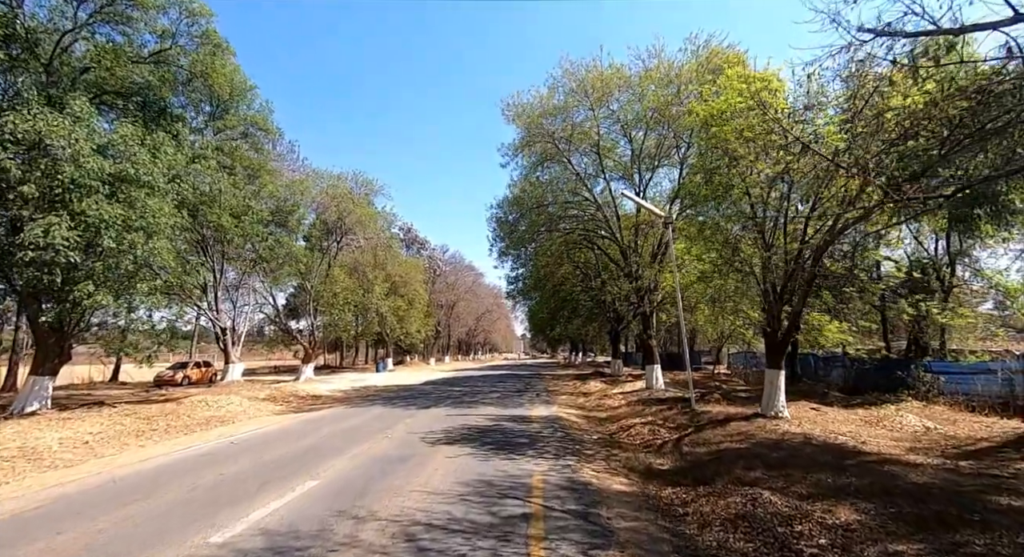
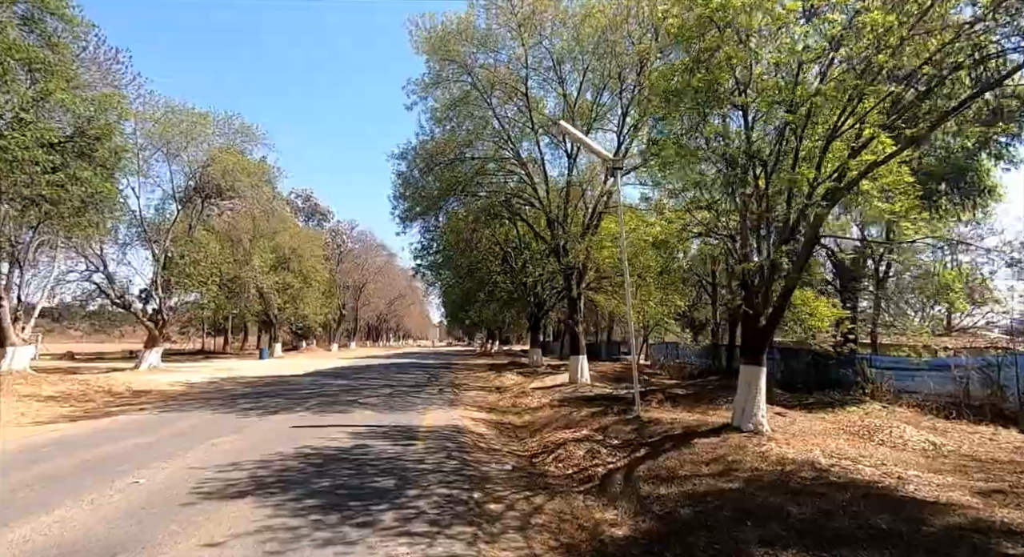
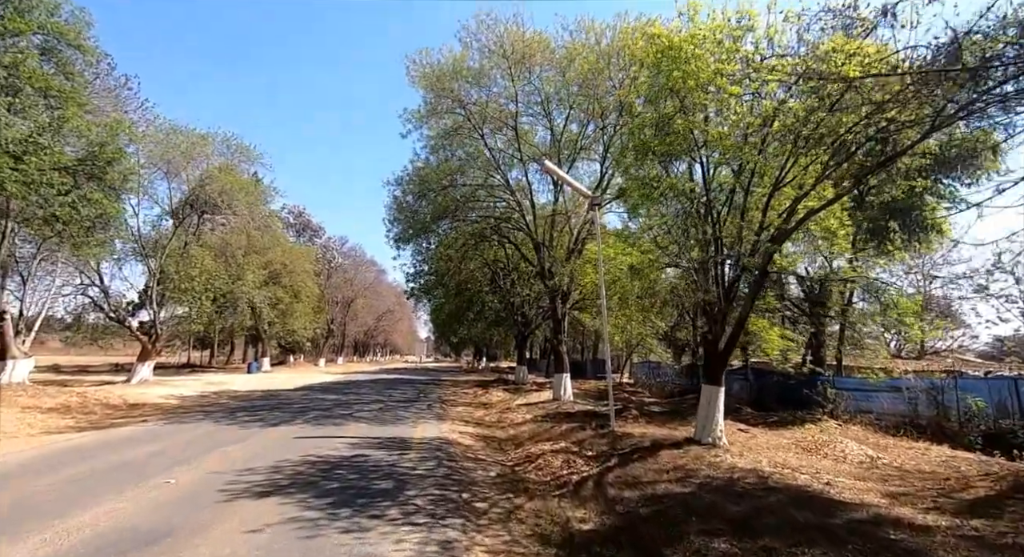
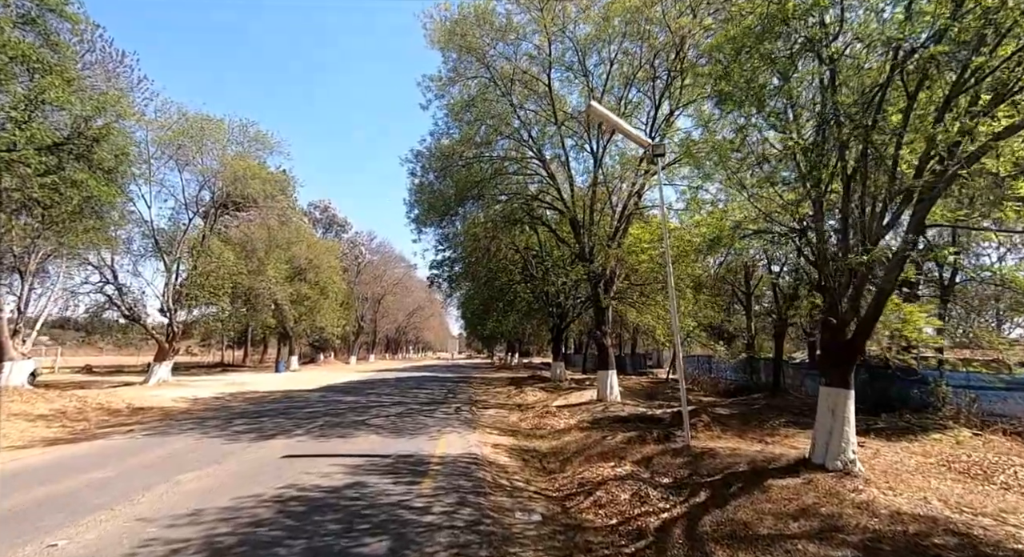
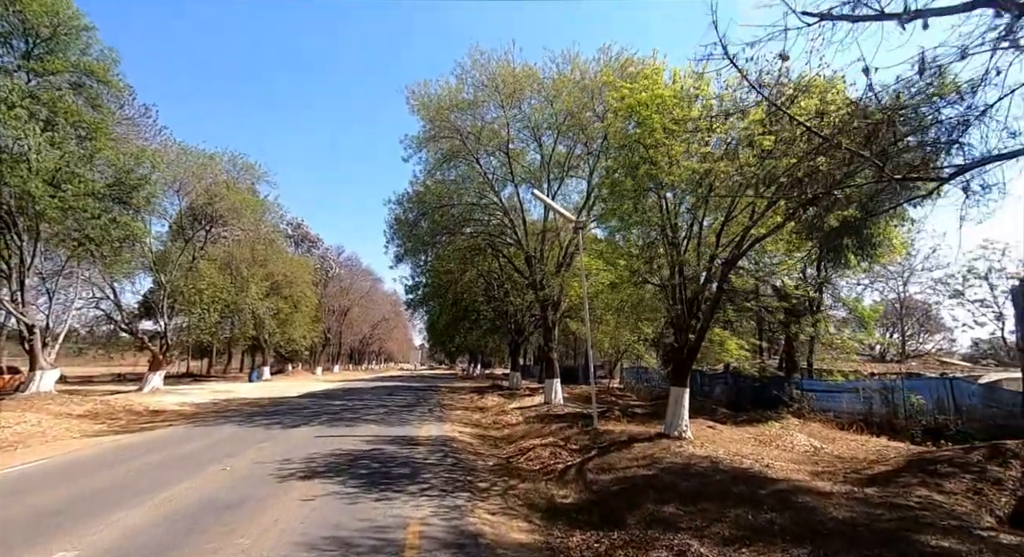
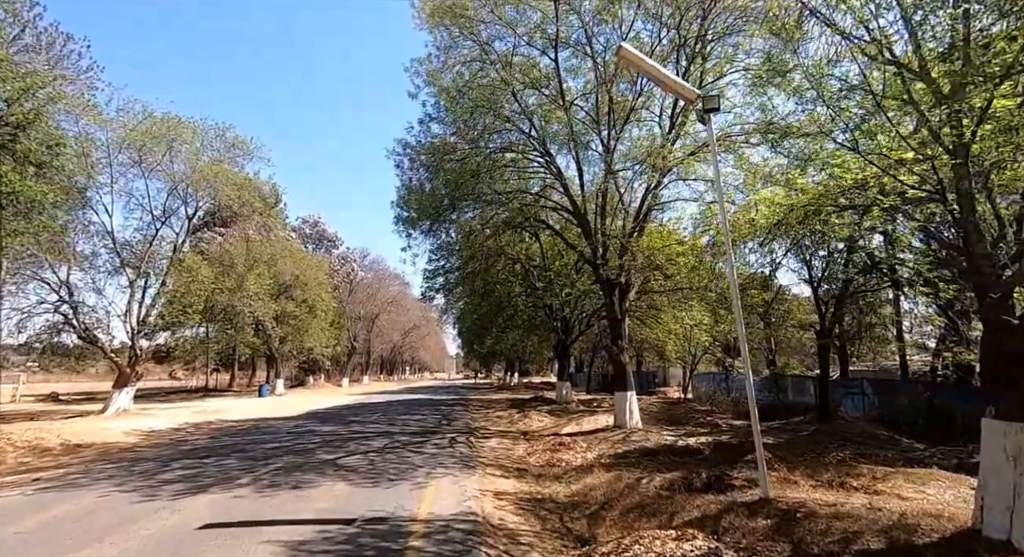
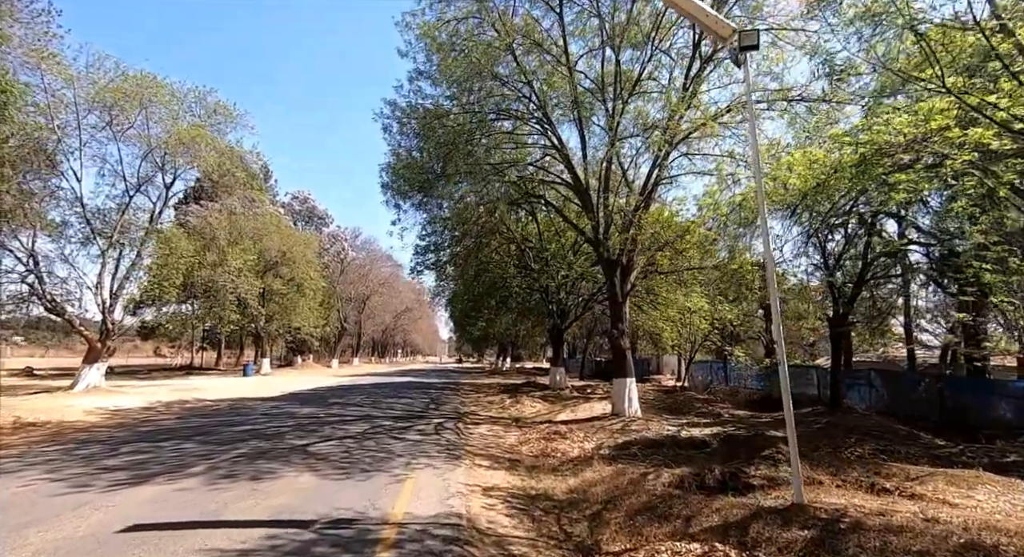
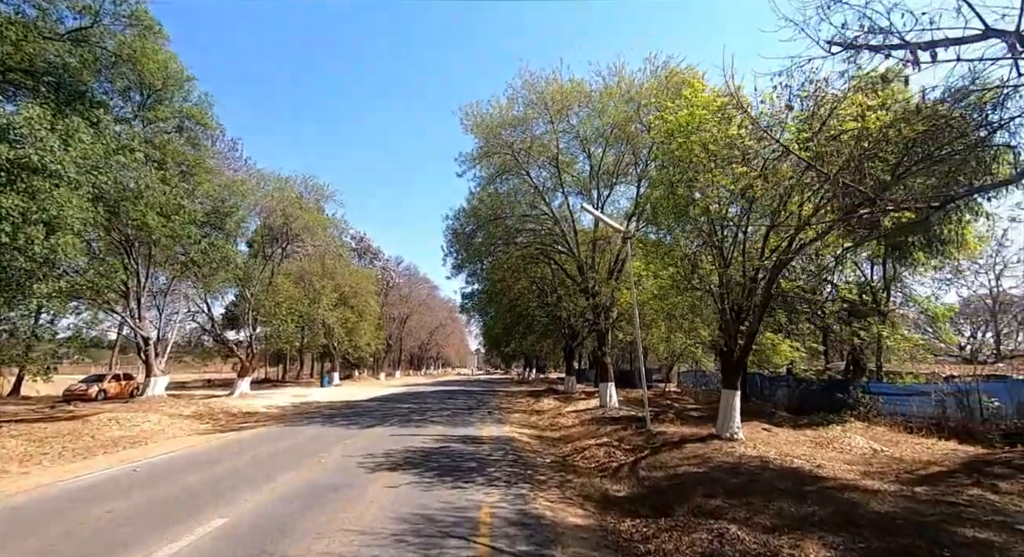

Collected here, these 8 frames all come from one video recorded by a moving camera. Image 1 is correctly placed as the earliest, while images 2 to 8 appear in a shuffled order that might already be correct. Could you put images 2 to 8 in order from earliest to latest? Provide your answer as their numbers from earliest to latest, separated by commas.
8, 5, 3, 2, 4, 6, 7
